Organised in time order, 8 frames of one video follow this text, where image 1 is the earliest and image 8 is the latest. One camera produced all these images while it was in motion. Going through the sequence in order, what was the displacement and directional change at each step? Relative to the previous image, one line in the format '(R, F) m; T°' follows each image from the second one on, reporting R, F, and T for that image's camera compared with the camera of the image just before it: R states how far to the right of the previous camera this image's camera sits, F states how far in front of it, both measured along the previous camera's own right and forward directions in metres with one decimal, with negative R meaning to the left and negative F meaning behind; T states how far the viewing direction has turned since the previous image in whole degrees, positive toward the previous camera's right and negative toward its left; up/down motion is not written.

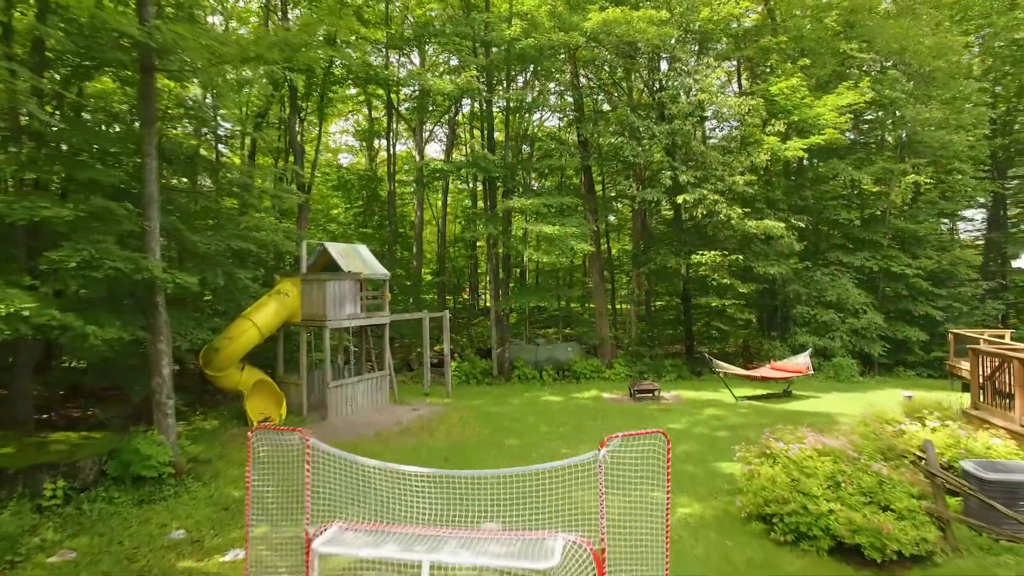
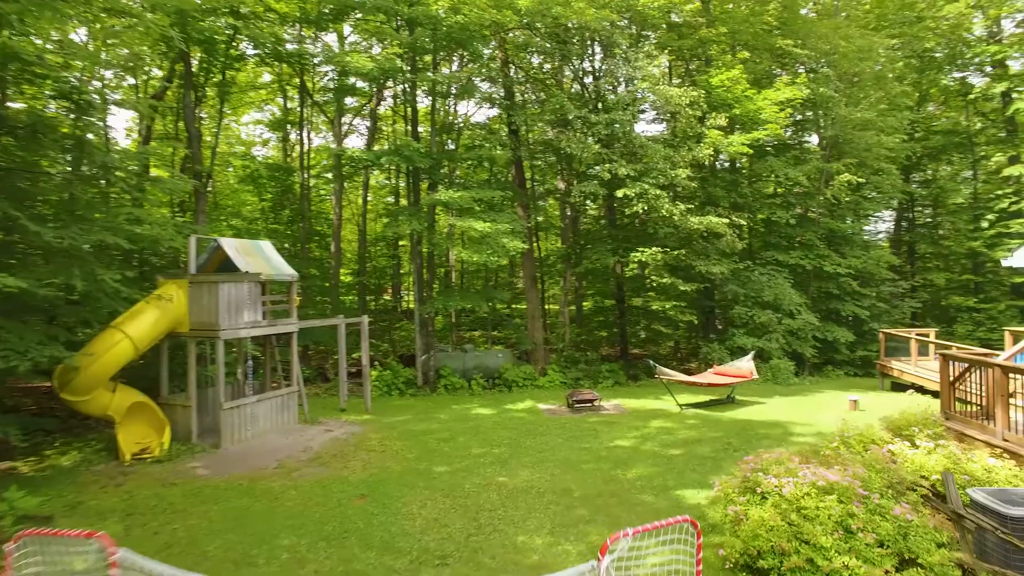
(-0.1, +1.1) m; +7°
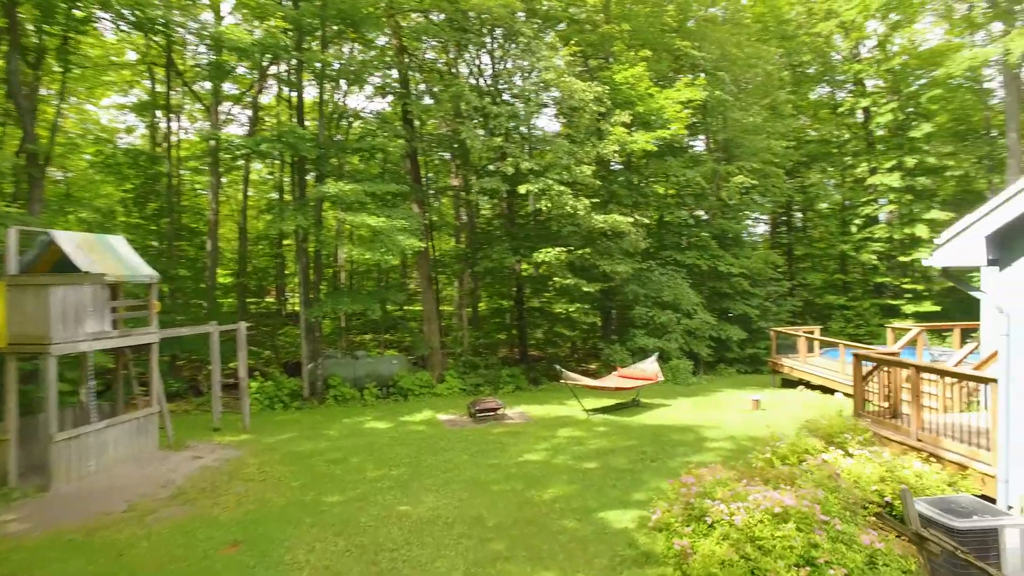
(-0.1, +0.8) m; +9°
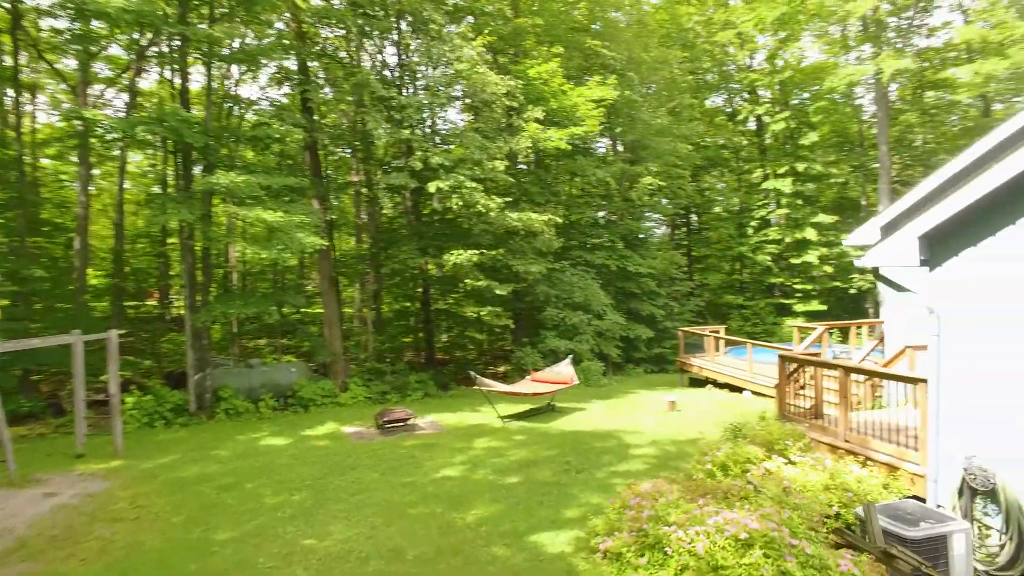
(-0.2, +0.6) m; +9°
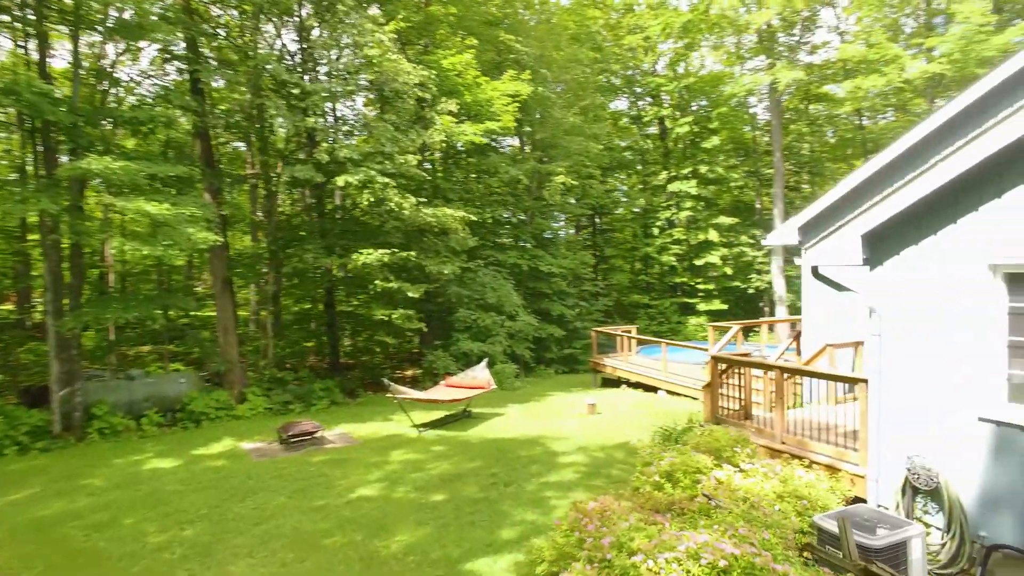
(-0.2, +0.5) m; +9°
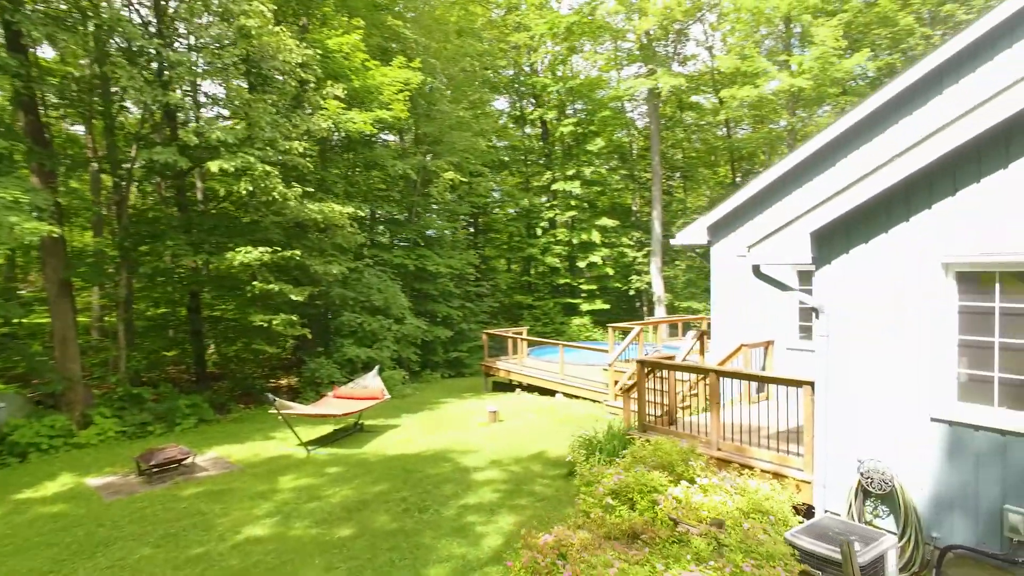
(-0.4, +0.7) m; +11°
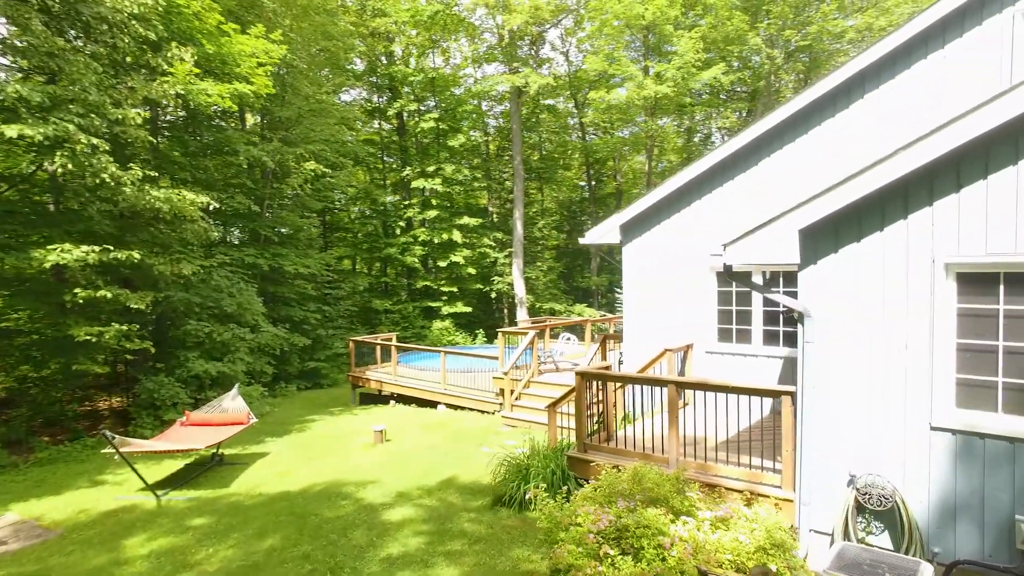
(-0.7, +1.0) m; +14°
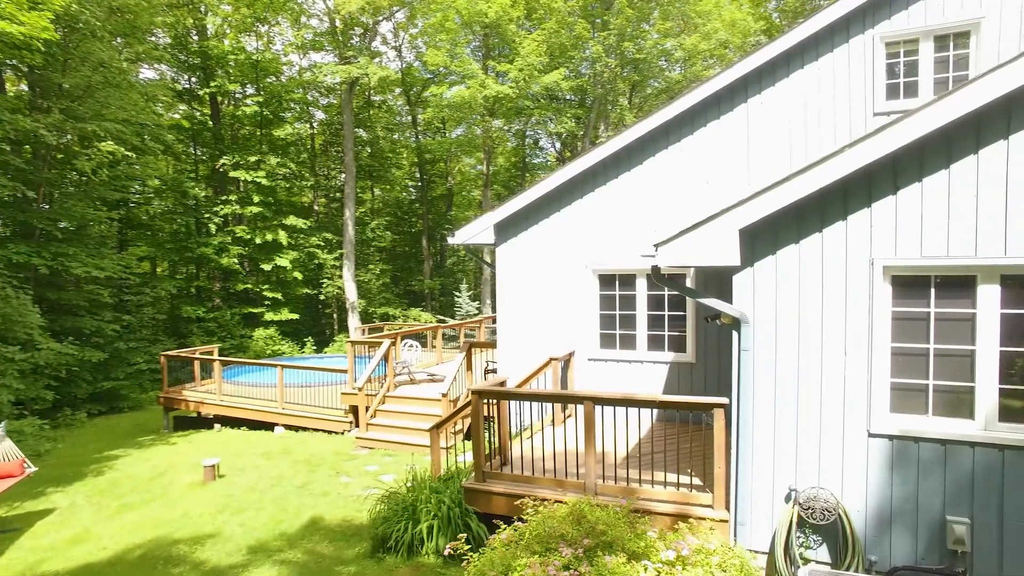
(-0.5, +0.8) m; +16°
